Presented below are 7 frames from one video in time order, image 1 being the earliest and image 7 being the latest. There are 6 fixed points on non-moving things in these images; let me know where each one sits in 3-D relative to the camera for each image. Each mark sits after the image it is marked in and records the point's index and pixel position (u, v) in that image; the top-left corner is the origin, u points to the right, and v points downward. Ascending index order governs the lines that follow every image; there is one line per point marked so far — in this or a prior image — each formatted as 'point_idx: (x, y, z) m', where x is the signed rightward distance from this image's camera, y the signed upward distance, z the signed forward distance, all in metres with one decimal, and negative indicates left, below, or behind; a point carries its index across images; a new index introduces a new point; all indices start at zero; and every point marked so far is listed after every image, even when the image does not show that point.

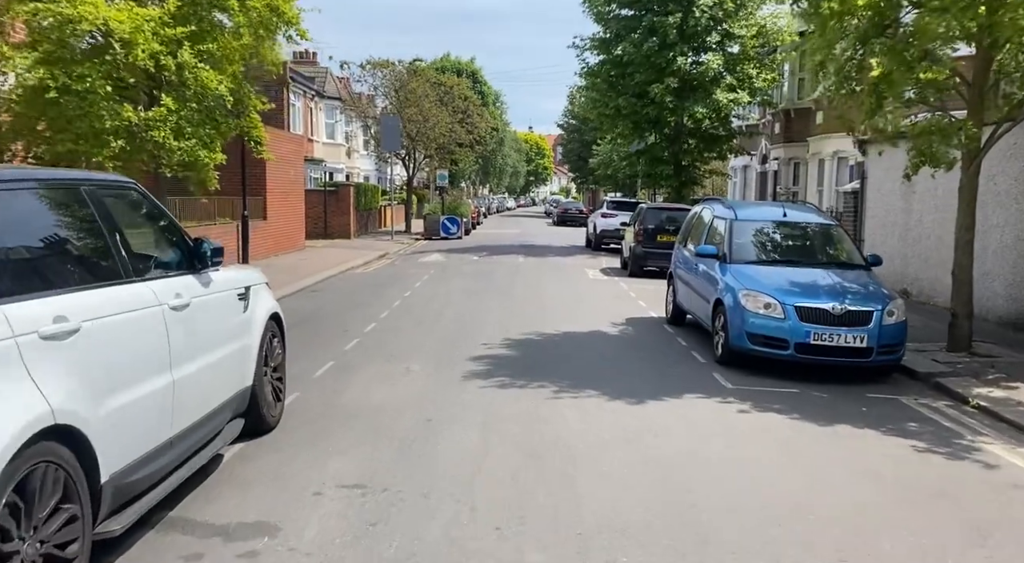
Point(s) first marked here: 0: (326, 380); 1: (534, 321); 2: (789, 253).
0: (-1.8, -1.0, +9.3) m
1: (+0.3, -0.6, +13.5) m
2: (+3.2, +0.3, +11.1) m
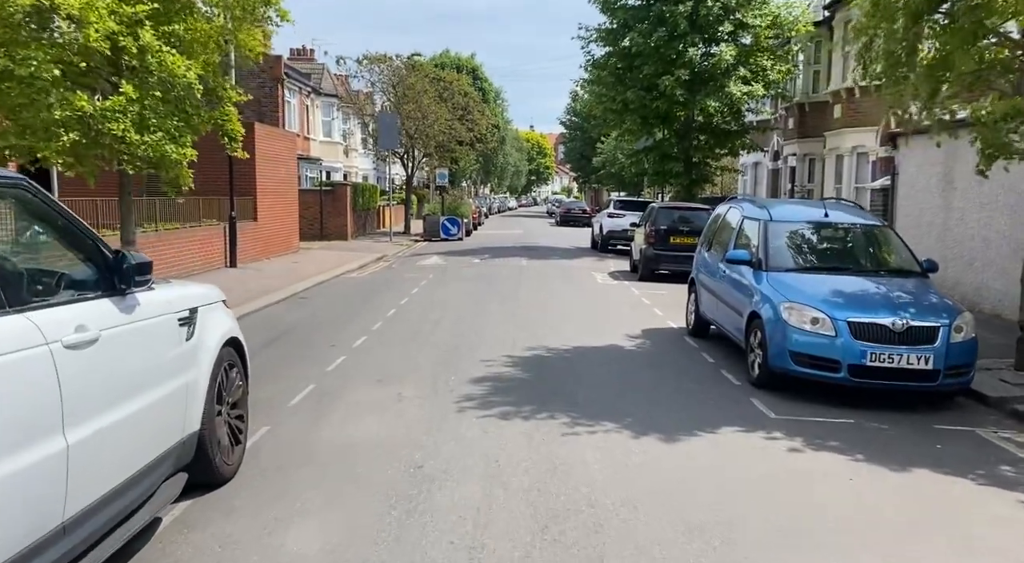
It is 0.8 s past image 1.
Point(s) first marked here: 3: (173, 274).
0: (-1.7, -1.1, +8.0) m
1: (+0.4, -0.7, +12.2) m
2: (+3.3, +0.2, +9.9) m
3: (-6.5, +0.1, +18.7) m
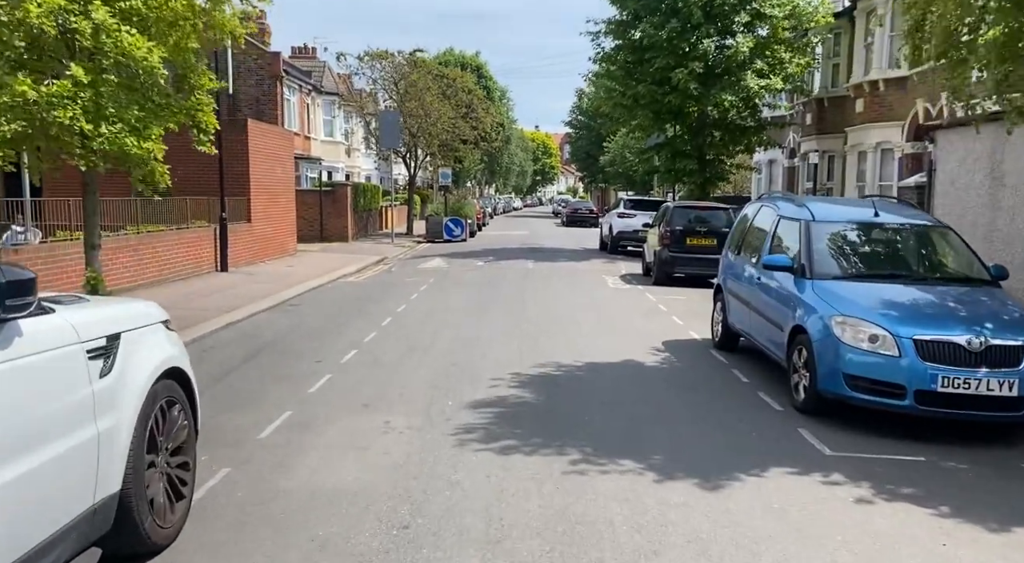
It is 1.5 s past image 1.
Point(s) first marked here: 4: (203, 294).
0: (-1.7, -1.1, +6.8) m
1: (+0.4, -0.7, +11.0) m
2: (+3.4, +0.2, +8.7) m
3: (-6.4, 0.0, +17.5) m
4: (-5.2, -0.2, +16.2) m
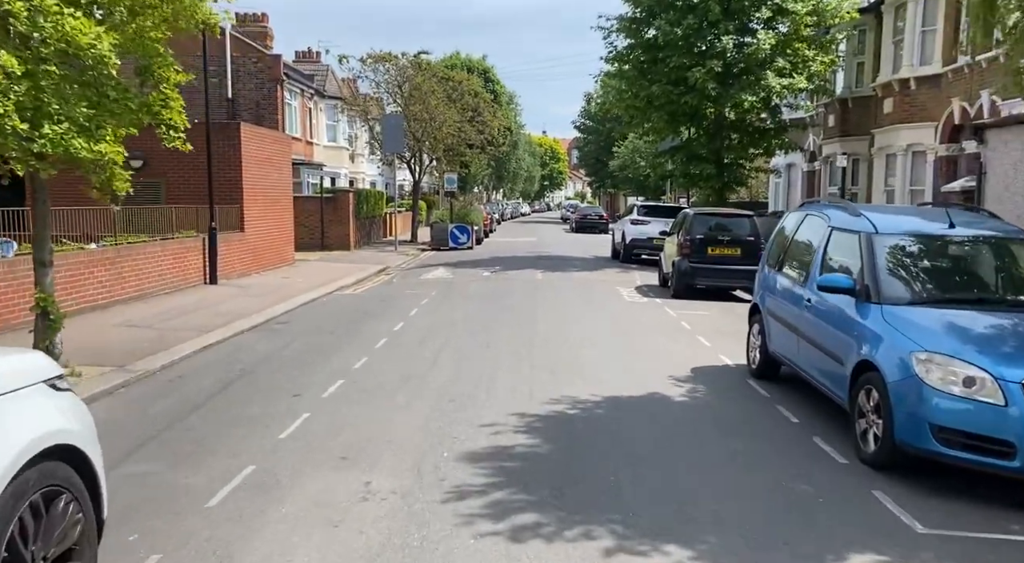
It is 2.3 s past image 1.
0: (-1.6, -1.3, +5.5) m
1: (+0.5, -0.9, +9.7) m
2: (+3.4, 0.0, +7.3) m
3: (-6.3, -0.2, +16.3) m
4: (-5.1, -0.5, +15.0) m
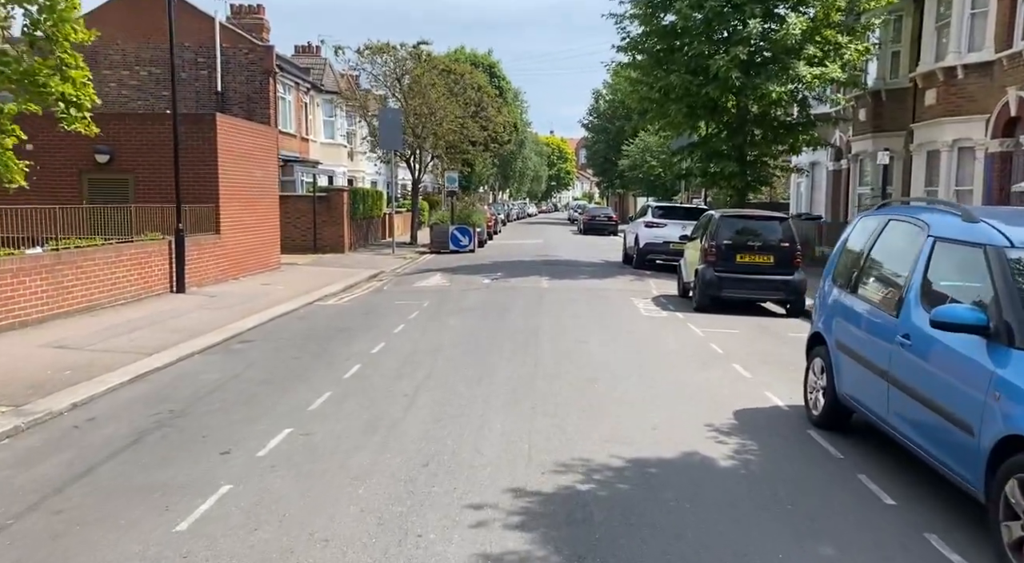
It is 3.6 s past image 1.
0: (-1.7, -1.5, +3.4) m
1: (+0.5, -1.1, +7.6) m
2: (+3.4, -0.2, +5.2) m
3: (-6.3, -0.4, +14.2) m
4: (-5.1, -0.6, +12.9) m
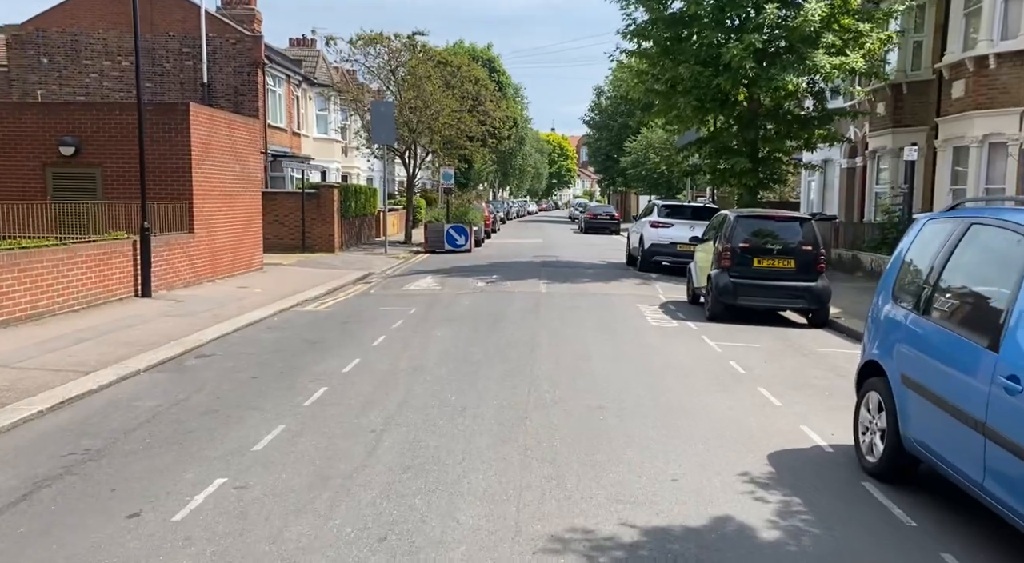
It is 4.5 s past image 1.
0: (-1.8, -1.6, +2.0) m
1: (+0.4, -1.2, +6.1) m
2: (+3.3, -0.3, +3.8) m
3: (-6.4, -0.4, +12.8) m
4: (-5.1, -0.7, +11.5) m
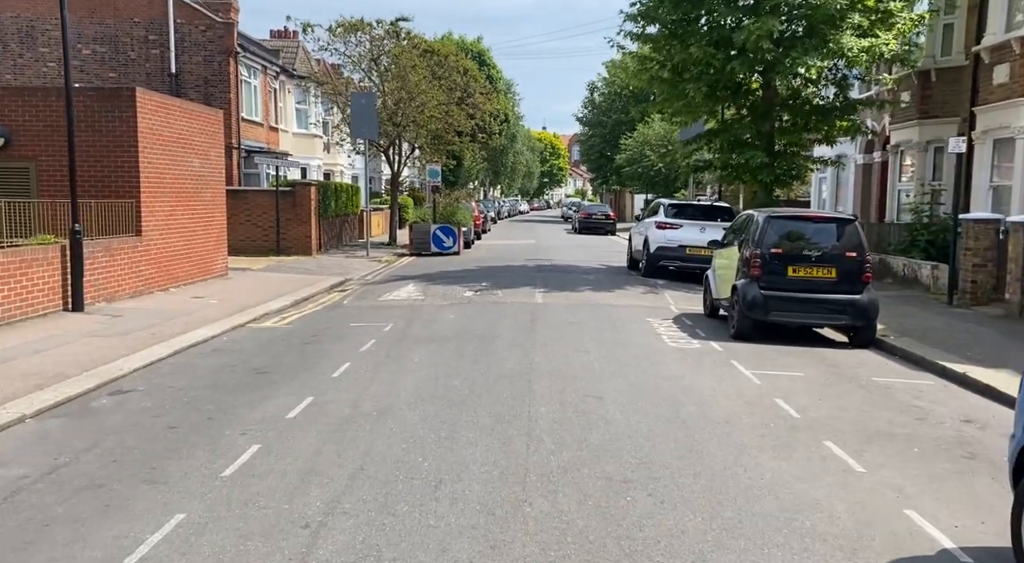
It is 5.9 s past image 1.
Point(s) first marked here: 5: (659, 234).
0: (-1.8, -1.8, -0.2) m
1: (+0.4, -1.4, +4.0) m
2: (+3.3, -0.5, +1.6) m
3: (-6.5, -0.6, +10.6) m
4: (-5.2, -0.8, +9.3) m
5: (+3.0, +1.0, +19.1) m
